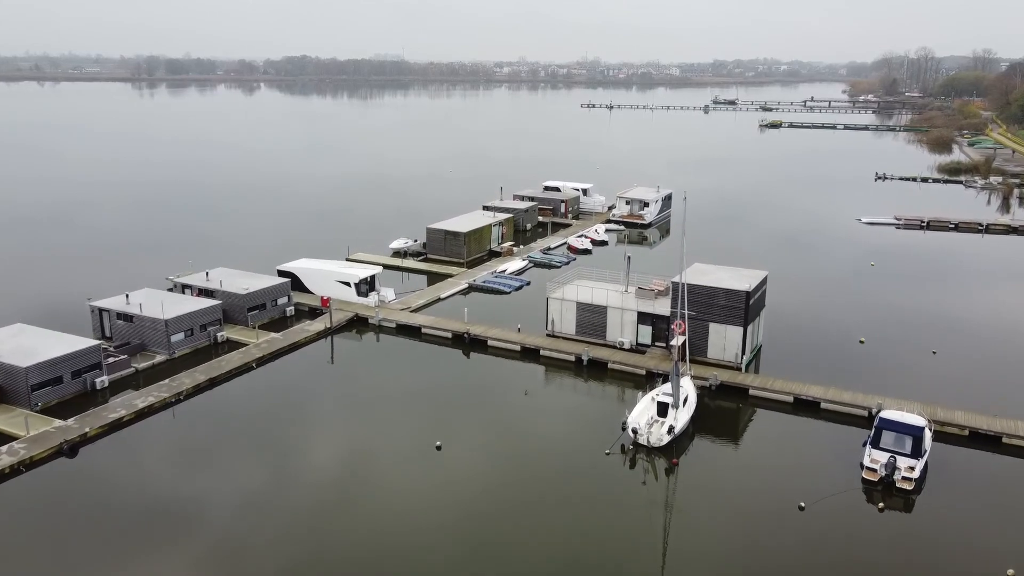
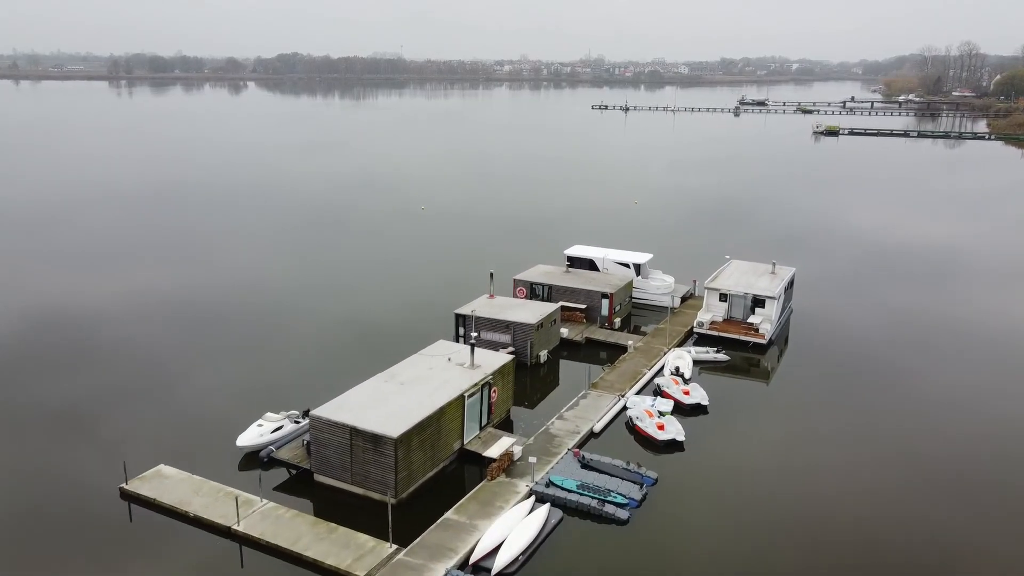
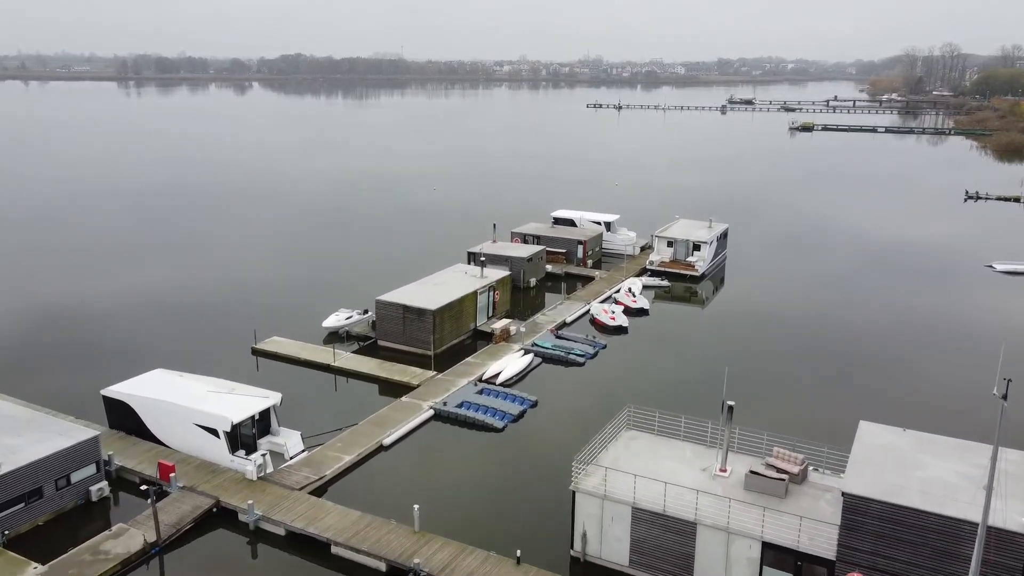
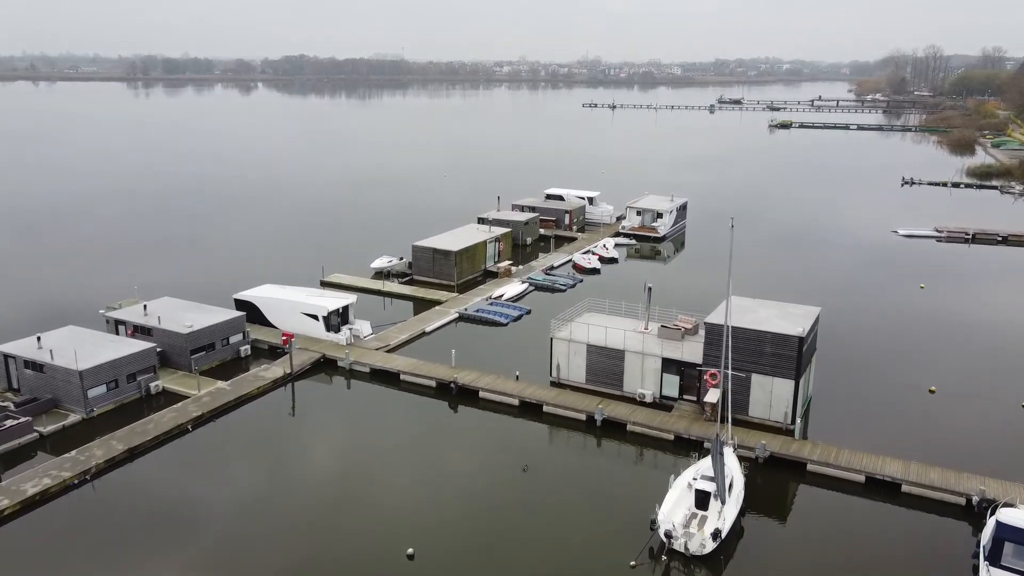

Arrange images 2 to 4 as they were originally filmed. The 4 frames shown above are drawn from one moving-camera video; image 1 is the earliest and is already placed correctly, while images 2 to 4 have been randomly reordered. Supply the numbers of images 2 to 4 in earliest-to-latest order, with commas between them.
4, 3, 2
